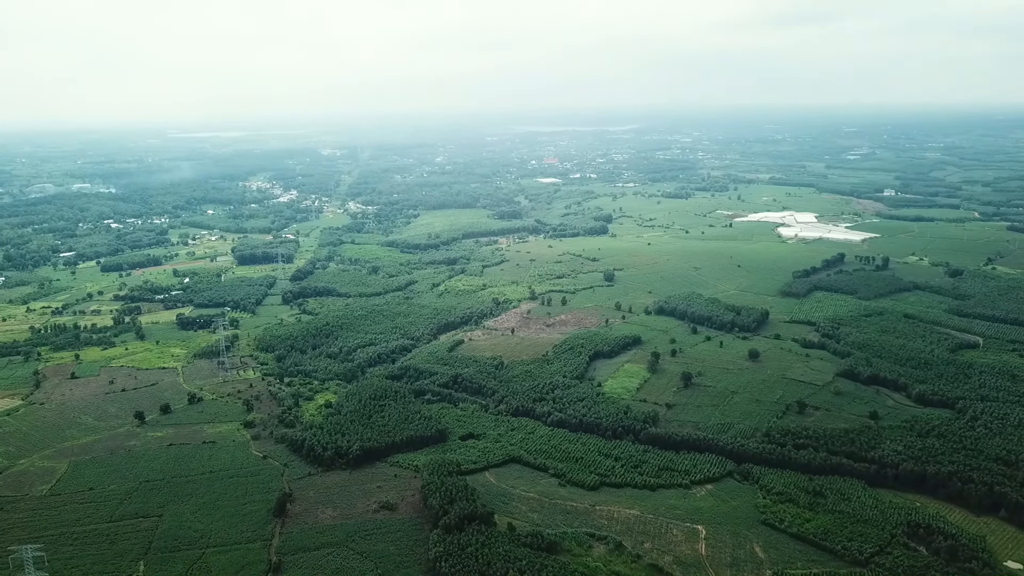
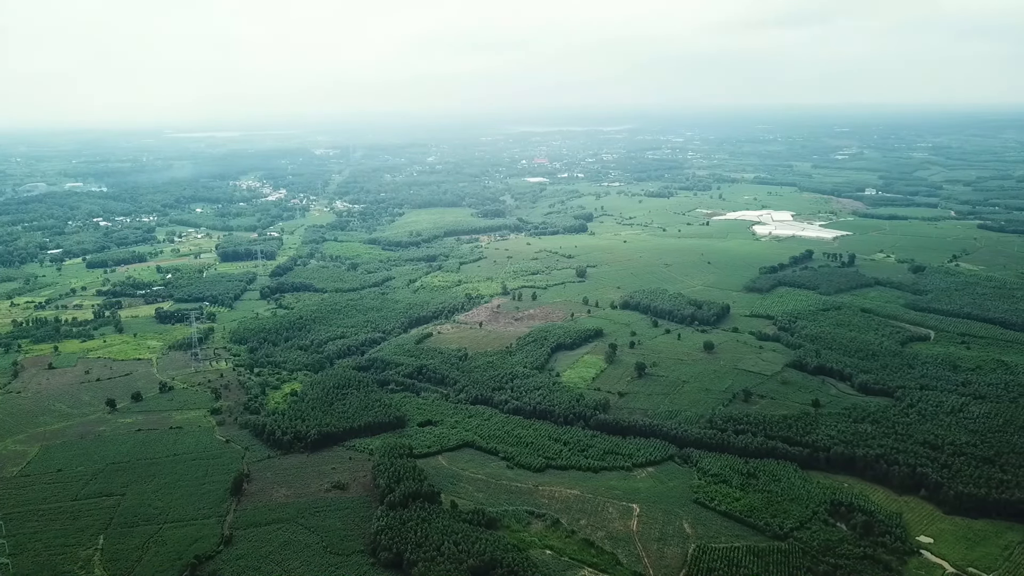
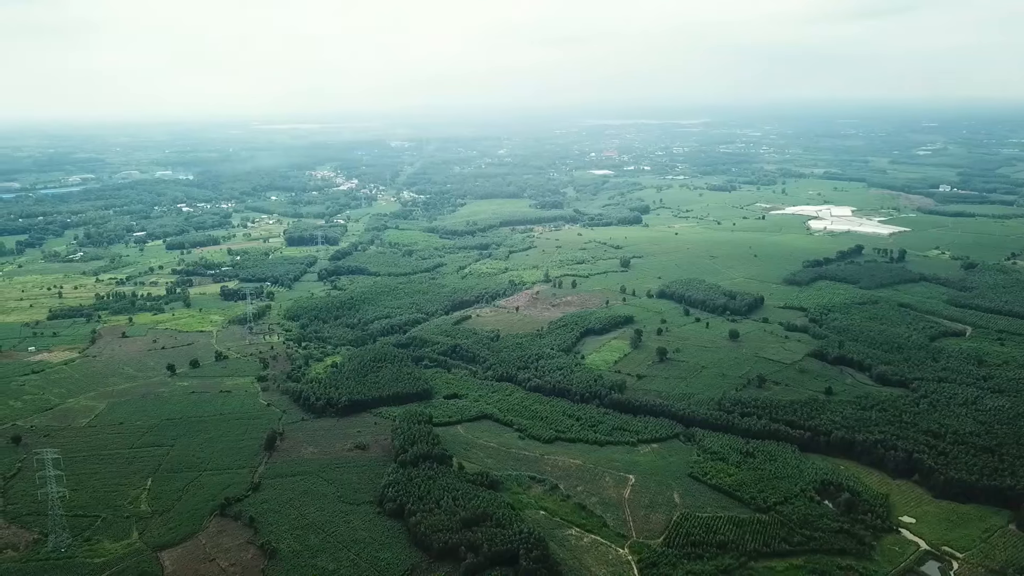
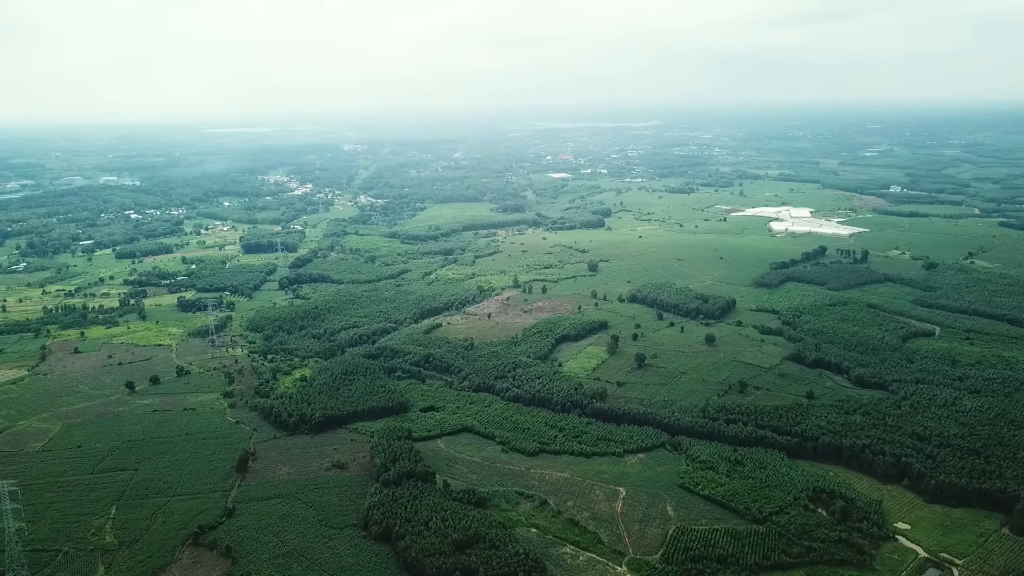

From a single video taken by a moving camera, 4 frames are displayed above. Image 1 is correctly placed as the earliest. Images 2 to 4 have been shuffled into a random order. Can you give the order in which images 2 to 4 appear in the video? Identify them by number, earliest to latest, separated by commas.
2, 4, 3
